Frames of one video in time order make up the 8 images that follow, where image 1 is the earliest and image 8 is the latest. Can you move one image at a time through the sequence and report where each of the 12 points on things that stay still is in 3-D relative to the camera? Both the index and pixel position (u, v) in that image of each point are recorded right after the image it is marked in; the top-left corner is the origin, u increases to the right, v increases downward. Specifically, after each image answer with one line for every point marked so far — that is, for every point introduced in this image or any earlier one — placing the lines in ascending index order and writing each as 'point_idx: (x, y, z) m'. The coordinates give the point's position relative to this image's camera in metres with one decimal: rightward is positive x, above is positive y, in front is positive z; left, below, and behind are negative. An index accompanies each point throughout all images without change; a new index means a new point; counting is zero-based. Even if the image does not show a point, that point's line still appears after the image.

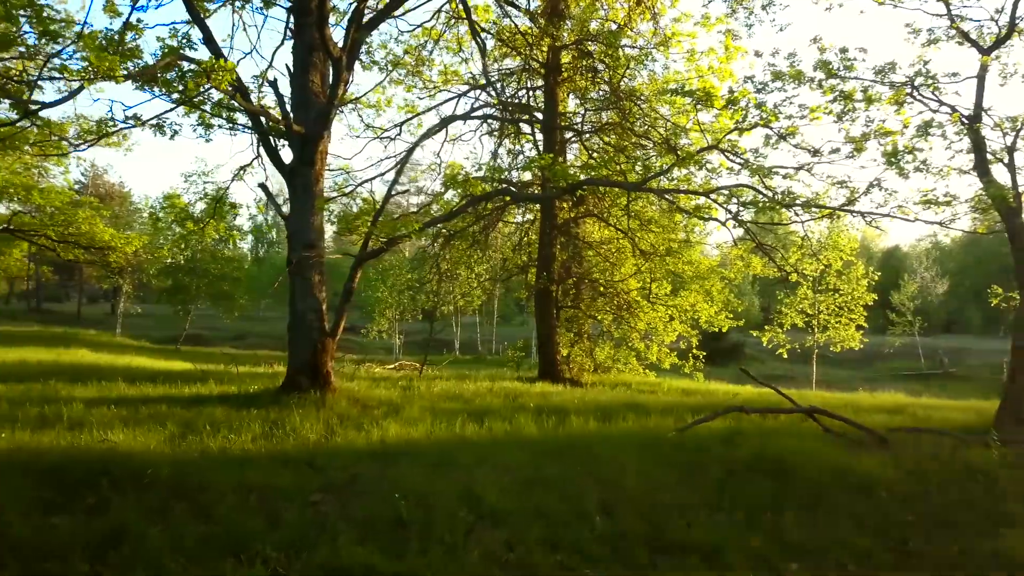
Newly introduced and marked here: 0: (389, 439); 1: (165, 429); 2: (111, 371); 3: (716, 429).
0: (-1.1, -1.3, +6.9) m
1: (-2.9, -1.2, +6.8) m
2: (-5.8, -1.2, +11.7) m
3: (+2.0, -1.4, +7.8) m
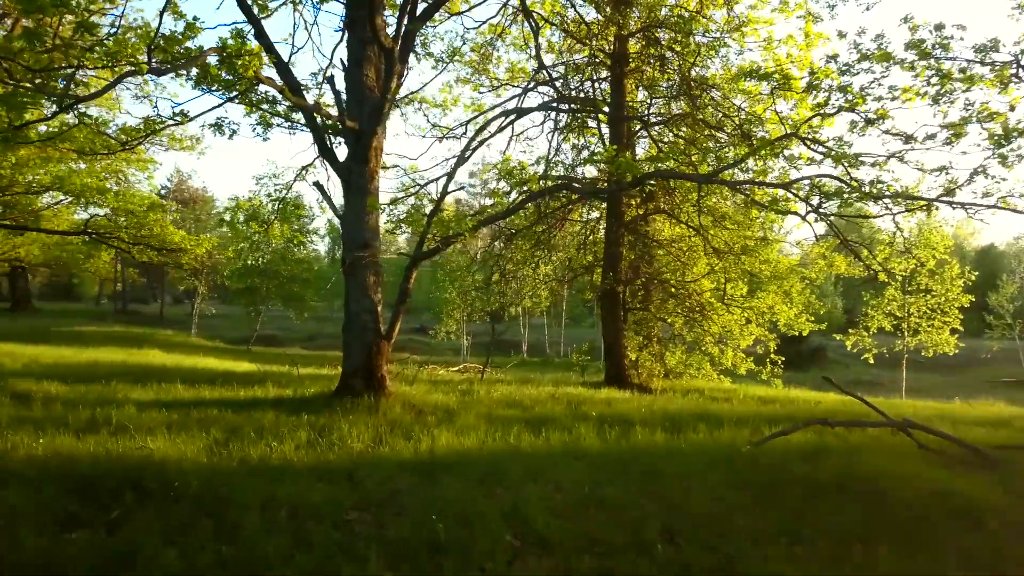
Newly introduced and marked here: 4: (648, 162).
0: (-0.6, -1.3, +6.5) m
1: (-2.5, -1.2, +6.6) m
2: (-4.9, -1.2, +11.7) m
3: (+2.5, -1.4, +7.1) m
4: (+1.5, +1.4, +8.8) m
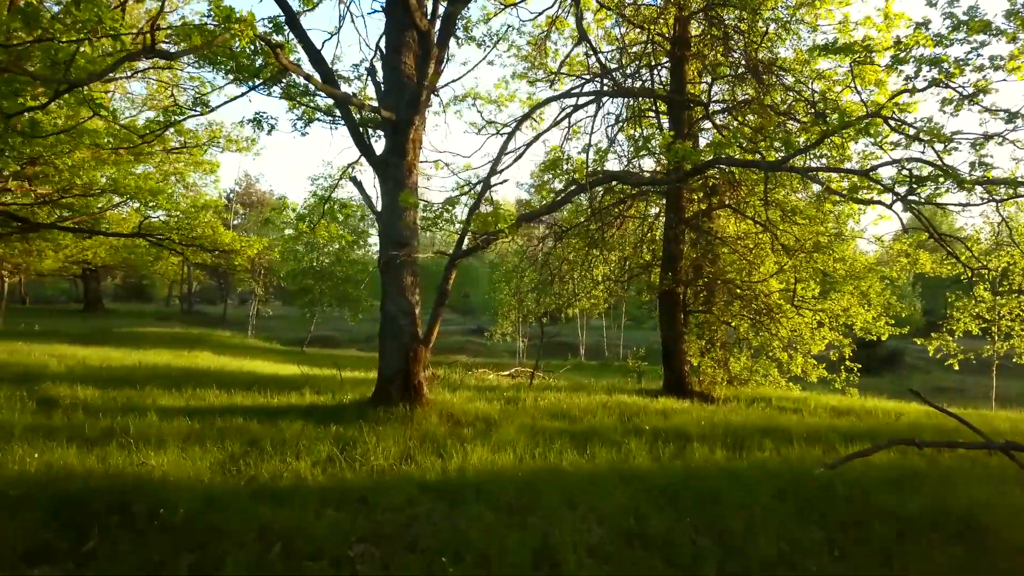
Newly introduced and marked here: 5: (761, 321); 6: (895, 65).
0: (-0.3, -1.3, +5.8) m
1: (-2.2, -1.2, +6.1) m
2: (-4.2, -1.2, +11.4) m
3: (+2.8, -1.4, +6.2) m
4: (+1.9, +1.4, +8.0) m
5: (+3.6, -0.5, +11.6) m
6: (+3.3, +1.9, +6.9) m
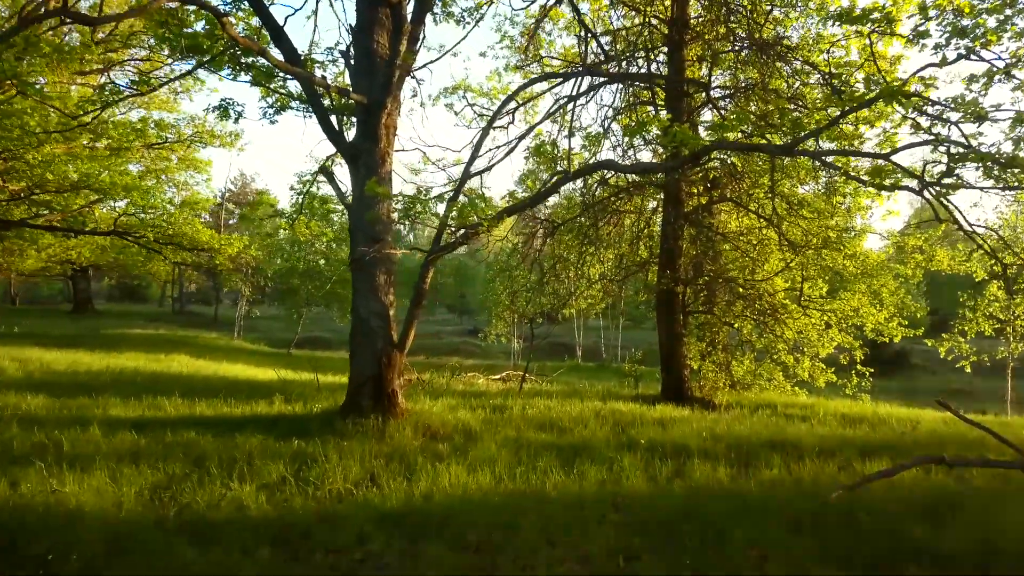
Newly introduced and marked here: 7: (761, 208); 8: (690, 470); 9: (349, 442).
0: (-0.5, -1.3, +5.1) m
1: (-2.3, -1.2, +5.4) m
2: (-4.4, -1.2, +10.7) m
3: (+2.7, -1.4, +5.5) m
4: (+1.8, +1.4, +7.2) m
5: (+3.4, -0.5, +10.9) m
6: (+3.1, +1.9, +6.2) m
7: (+3.2, +1.0, +10.4) m
8: (+1.3, -1.4, +6.0) m
9: (-1.3, -1.2, +6.5) m
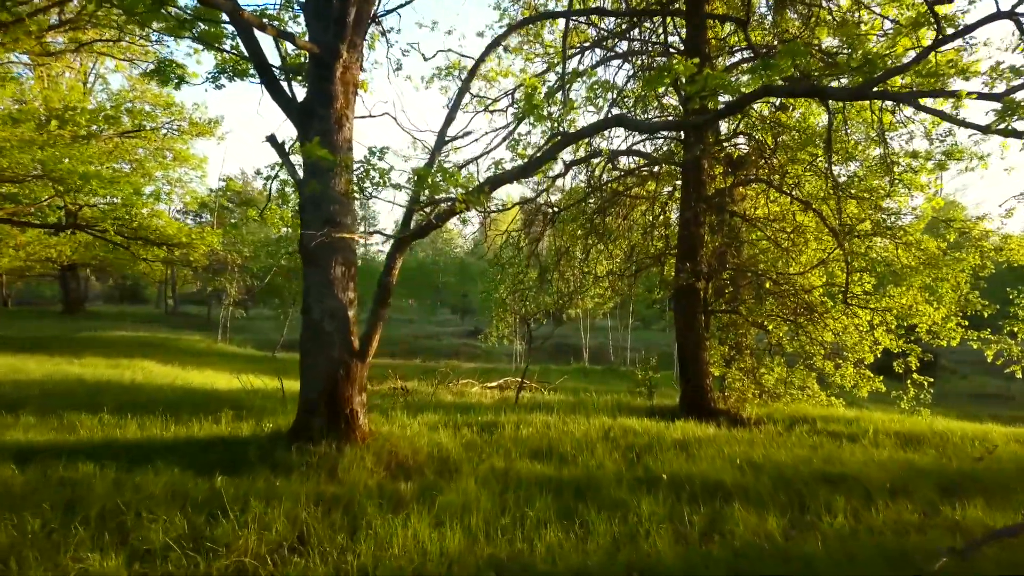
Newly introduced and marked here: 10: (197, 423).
0: (-0.6, -1.3, +3.6) m
1: (-2.4, -1.2, +3.9) m
2: (-4.4, -1.2, +9.3) m
3: (+2.6, -1.3, +4.0) m
4: (+1.7, +1.4, +5.8) m
5: (+3.3, -0.4, +9.4) m
6: (+3.0, +2.0, +4.7) m
7: (+3.1, +1.1, +8.9) m
8: (+1.2, -1.3, +4.5) m
9: (-1.4, -1.2, +5.0) m
10: (-2.9, -1.2, +7.3) m
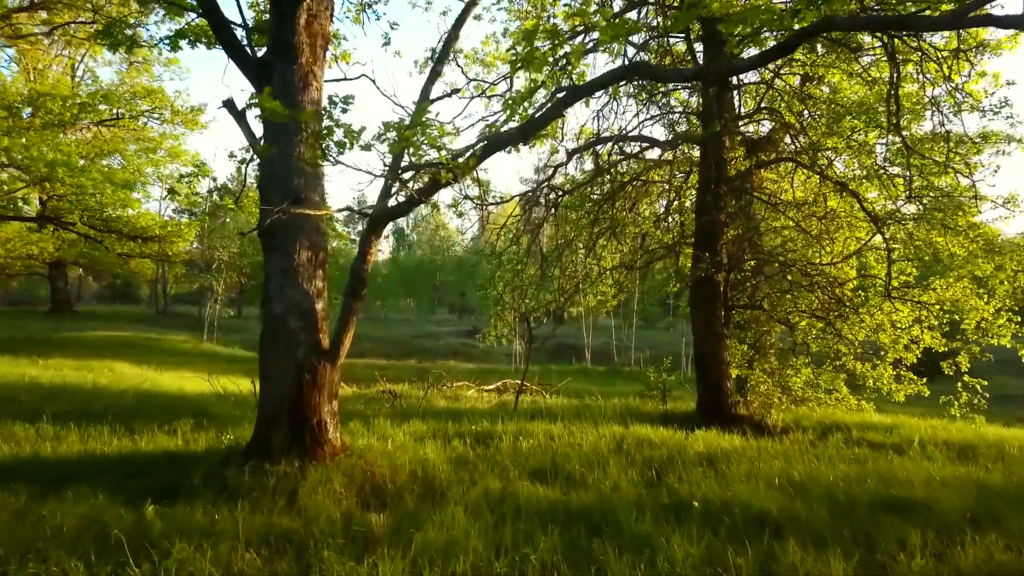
0: (-0.6, -1.2, +2.7) m
1: (-2.5, -1.1, +3.0) m
2: (-4.4, -1.1, +8.3) m
3: (+2.5, -1.2, +3.1) m
4: (+1.7, +1.5, +4.8) m
5: (+3.3, -0.3, +8.4) m
6: (+3.0, +2.1, +3.8) m
7: (+3.1, +1.2, +8.0) m
8: (+1.2, -1.2, +3.6) m
9: (-1.4, -1.1, +4.1) m
10: (-2.9, -1.2, +6.4) m
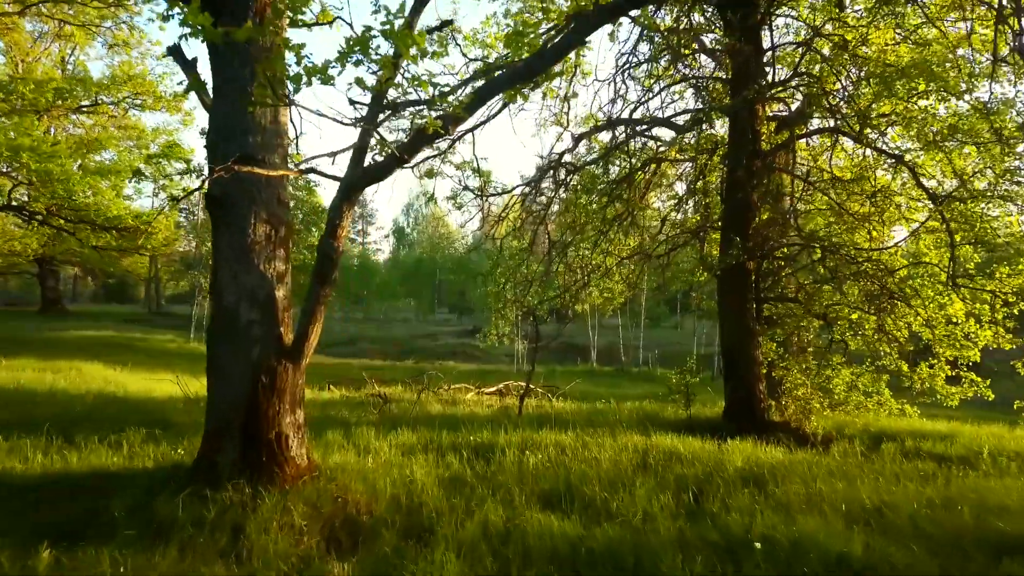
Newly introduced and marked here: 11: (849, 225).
0: (-0.6, -1.1, +1.7) m
1: (-2.4, -1.0, +2.0) m
2: (-4.4, -1.1, +7.3) m
3: (+2.6, -1.1, +2.1) m
4: (+1.7, +1.6, +3.8) m
5: (+3.4, -0.2, +7.4) m
6: (+3.0, +2.2, +2.8) m
7: (+3.2, +1.3, +7.0) m
8: (+1.2, -1.1, +2.6) m
9: (-1.4, -1.0, +3.1) m
10: (-2.8, -1.1, +5.4) m
11: (+3.1, +0.6, +7.4) m
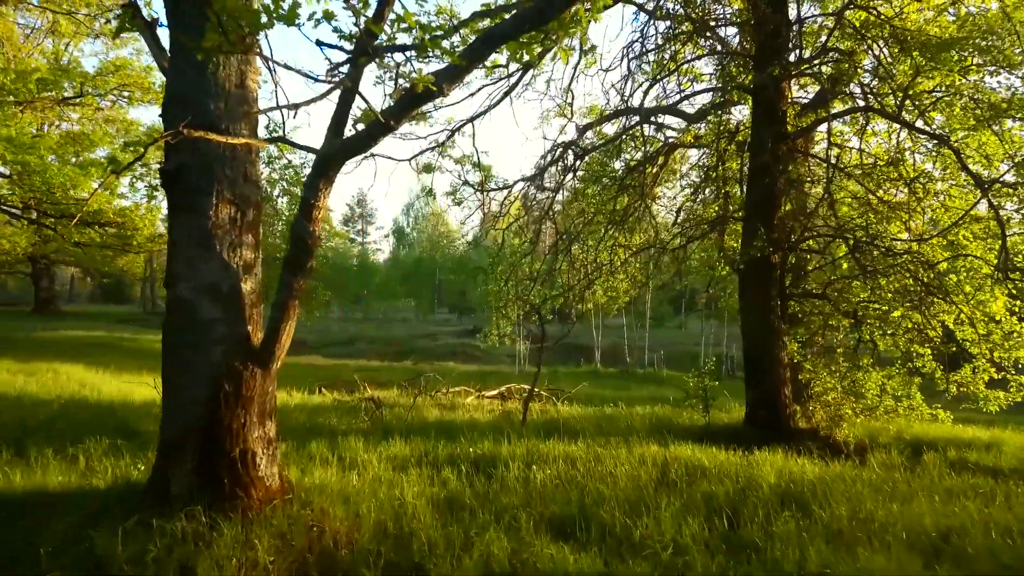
0: (-0.5, -1.0, +1.1) m
1: (-2.4, -1.0, +1.4) m
2: (-4.4, -1.0, +6.7) m
3: (+2.6, -1.1, +1.5) m
4: (+1.7, +1.7, +3.2) m
5: (+3.4, -0.2, +6.8) m
6: (+3.0, +2.2, +2.2) m
7: (+3.2, +1.3, +6.4) m
8: (+1.3, -1.1, +2.0) m
9: (-1.4, -1.0, +2.5) m
10: (-2.8, -1.0, +4.8) m
11: (+3.1, +0.7, +6.8) m
